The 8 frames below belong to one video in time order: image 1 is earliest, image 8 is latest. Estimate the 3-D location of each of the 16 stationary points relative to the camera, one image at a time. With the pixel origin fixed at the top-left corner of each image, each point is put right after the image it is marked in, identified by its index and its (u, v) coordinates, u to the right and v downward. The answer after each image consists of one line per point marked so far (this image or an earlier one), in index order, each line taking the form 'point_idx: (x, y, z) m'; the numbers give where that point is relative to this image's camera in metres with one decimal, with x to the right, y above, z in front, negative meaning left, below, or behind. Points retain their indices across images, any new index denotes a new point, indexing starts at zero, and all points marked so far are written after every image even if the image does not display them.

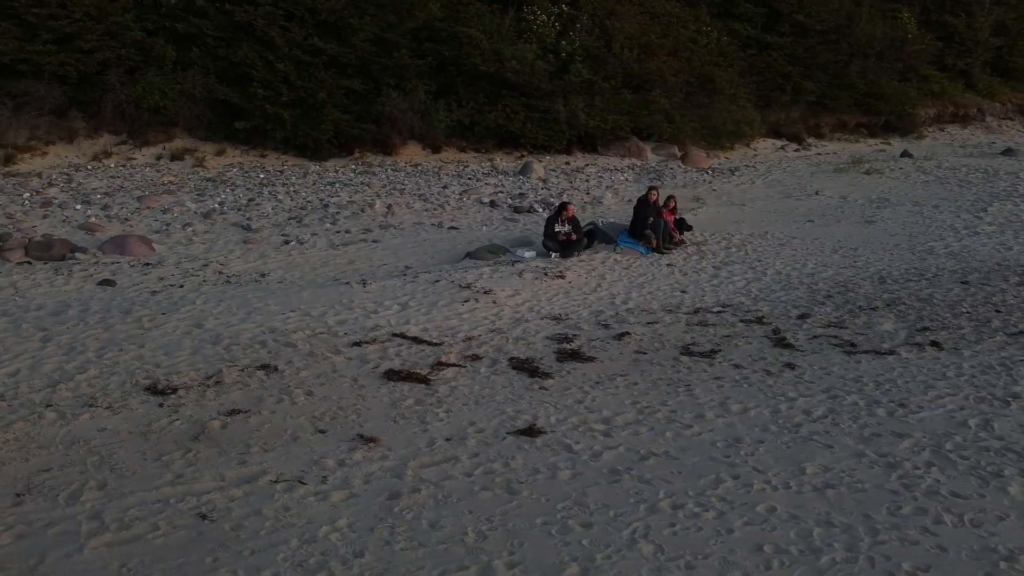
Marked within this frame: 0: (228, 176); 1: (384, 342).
0: (-5.4, +2.1, +15.2) m
1: (-1.1, -0.5, +7.1) m
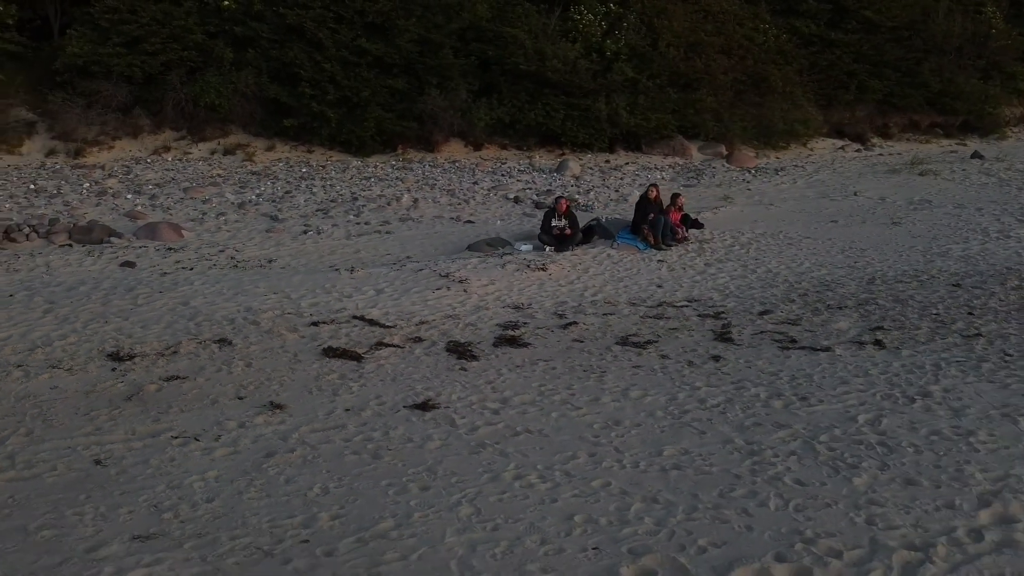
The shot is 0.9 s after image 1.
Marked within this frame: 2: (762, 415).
0: (-4.8, +2.4, +16.2) m
1: (-1.6, -0.3, +7.6) m
2: (+1.7, -0.9, +5.5) m
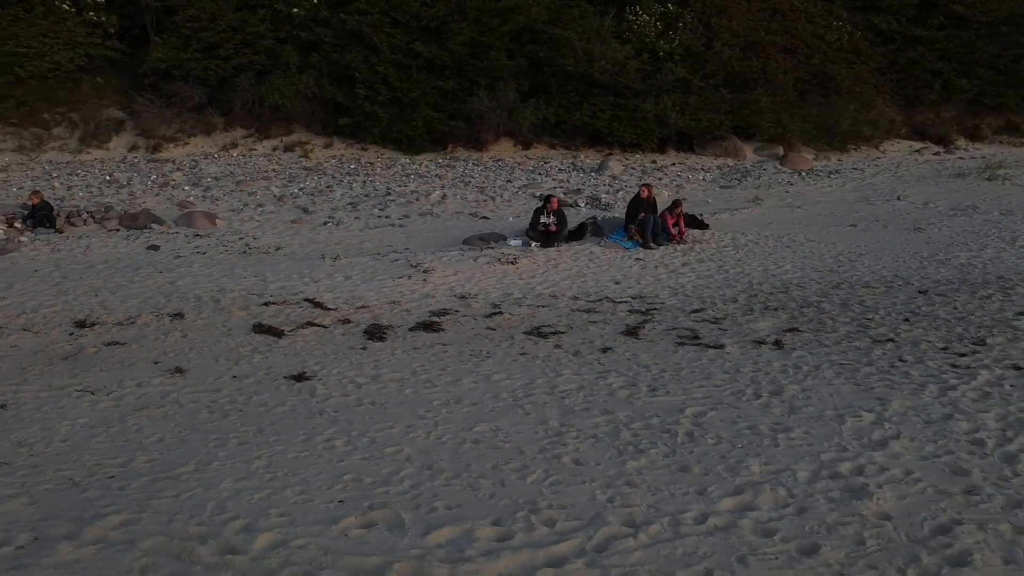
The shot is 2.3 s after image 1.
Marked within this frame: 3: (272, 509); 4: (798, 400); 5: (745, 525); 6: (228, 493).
0: (-4.0, +2.6, +17.3) m
1: (-2.3, -0.2, +8.4) m
2: (+0.6, -0.8, +5.7) m
3: (-1.3, -1.2, +4.3) m
4: (+2.0, -0.8, +5.7) m
5: (+1.2, -1.2, +4.1) m
6: (-1.6, -1.1, +4.4) m
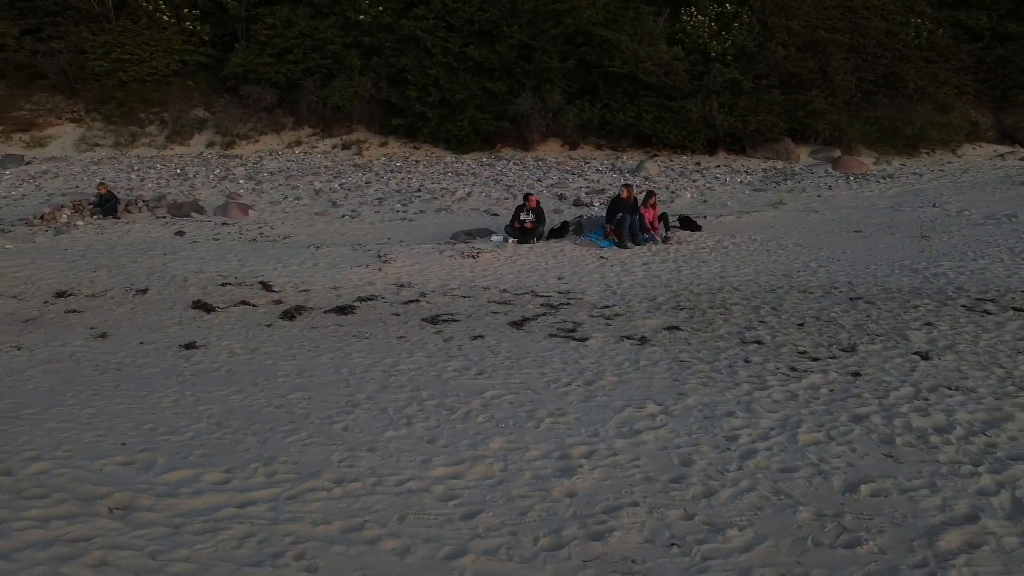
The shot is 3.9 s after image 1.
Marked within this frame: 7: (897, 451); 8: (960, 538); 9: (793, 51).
0: (-3.2, +2.8, +18.4) m
1: (-3.1, 0.0, +9.3) m
2: (-0.7, -0.7, +6.2) m
3: (-2.8, -1.0, +5.1) m
4: (+0.7, -0.8, +6.0) m
5: (-0.4, -1.1, +4.5) m
6: (-3.1, -1.0, +5.3) m
7: (+2.3, -1.0, +4.9) m
8: (+2.2, -1.3, +4.0) m
9: (+6.6, +5.6, +18.9) m
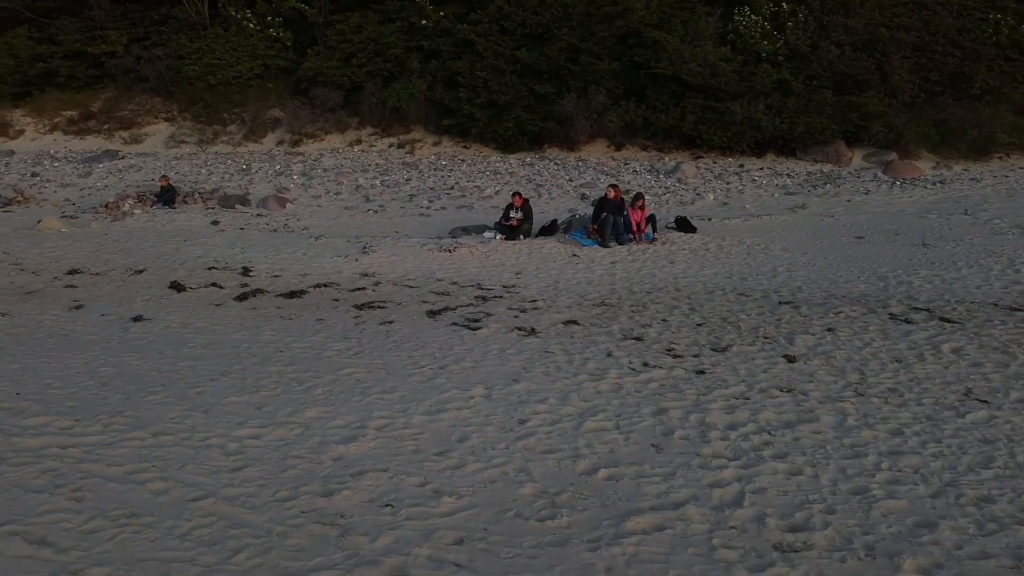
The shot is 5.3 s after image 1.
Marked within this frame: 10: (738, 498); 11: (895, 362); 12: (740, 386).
0: (-2.2, +3.0, +19.3) m
1: (-3.7, +0.2, +10.3) m
2: (-1.8, -0.6, +6.9) m
3: (-4.1, -0.8, +6.1) m
4: (-0.5, -0.7, +6.4) m
5: (-1.8, -1.0, +5.2) m
6: (-4.3, -0.7, +6.4) m
7: (+1.0, -1.0, +5.1) m
8: (+0.7, -1.2, +4.2) m
9: (+7.6, +5.4, +18.2) m
10: (+1.2, -1.2, +4.4) m
11: (+3.1, -0.6, +6.6) m
12: (+1.7, -0.7, +6.0) m
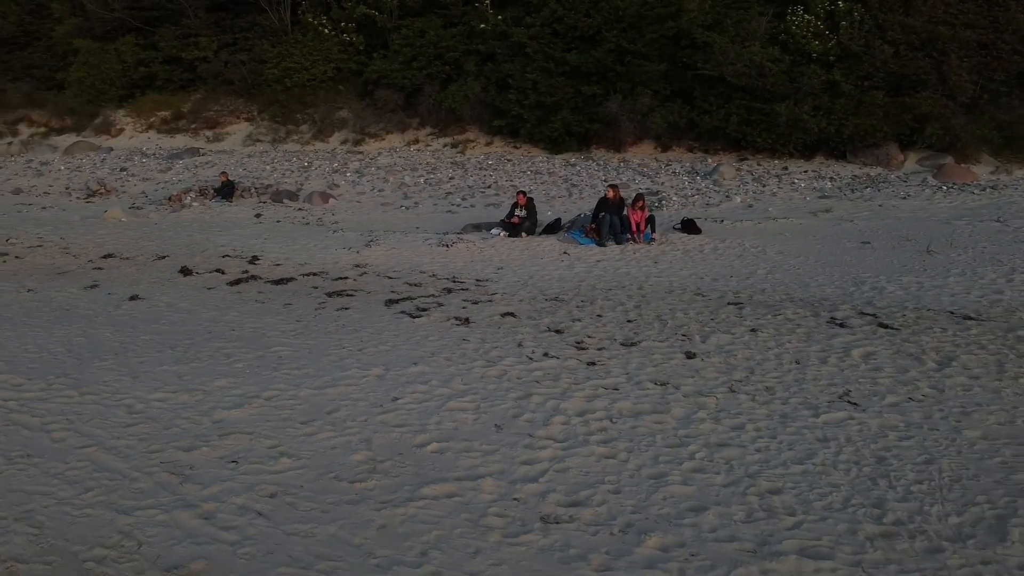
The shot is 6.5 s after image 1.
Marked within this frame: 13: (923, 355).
0: (-1.1, +3.1, +19.9) m
1: (-3.9, +0.4, +11.3) m
2: (-2.5, -0.4, +7.6) m
3: (-4.9, -0.6, +7.2) m
4: (-1.3, -0.6, +7.0) m
5: (-2.8, -0.9, +5.9) m
6: (-5.1, -0.5, +7.5) m
7: (0.0, -0.9, +5.5) m
8: (-0.4, -1.2, +4.7) m
9: (+8.6, +5.2, +17.5) m
10: (+0.1, -1.1, +4.8) m
11: (+2.3, -0.6, +6.6) m
12: (+0.8, -0.7, +6.3) m
13: (+3.5, -0.6, +6.8) m
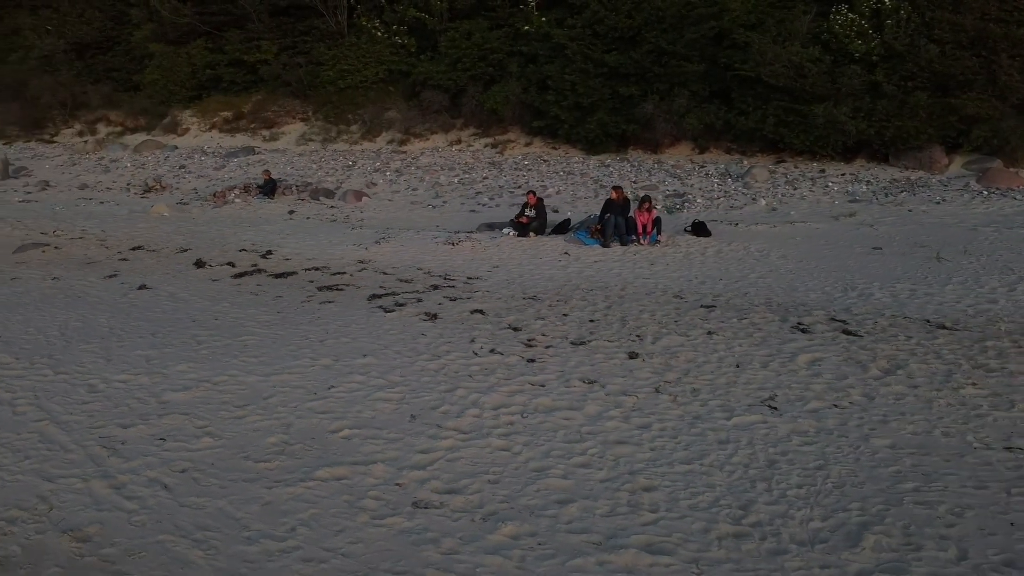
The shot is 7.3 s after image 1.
0: (-0.2, +3.2, +20.2) m
1: (-3.9, +0.5, +11.9) m
2: (-2.9, -0.4, +8.1) m
3: (-5.3, -0.4, +7.9) m
4: (-1.7, -0.5, +7.3) m
5: (-3.3, -0.8, +6.4) m
6: (-5.4, -0.4, +8.2) m
7: (-0.6, -0.9, +5.7) m
8: (-1.1, -1.1, +4.9) m
9: (+9.3, +5.0, +16.8) m
10: (-0.5, -1.1, +5.0) m
11: (+1.8, -0.6, +6.6) m
12: (+0.3, -0.7, +6.4) m
13: (+3.0, -0.6, +6.7) m
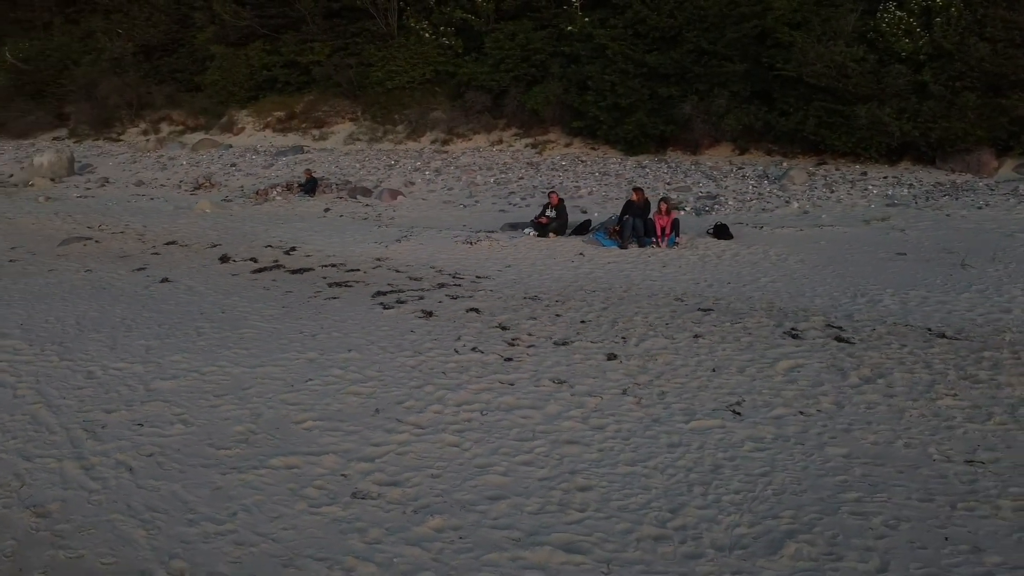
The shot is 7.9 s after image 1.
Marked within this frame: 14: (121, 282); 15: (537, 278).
0: (+0.8, +3.2, +20.2) m
1: (-3.6, +0.6, +12.2) m
2: (-3.0, -0.3, +8.4) m
3: (-5.4, -0.3, +8.4) m
4: (-1.9, -0.5, +7.5) m
5: (-3.5, -0.7, +6.8) m
6: (-5.5, -0.3, +8.7) m
7: (-0.9, -0.9, +5.9) m
8: (-1.4, -1.1, +5.1) m
9: (+10.0, +4.8, +16.2) m
10: (-0.9, -1.1, +5.1) m
11: (+1.6, -0.7, +6.6) m
12: (+0.1, -0.7, +6.5) m
13: (+2.8, -0.7, +6.5) m
14: (-5.0, +0.1, +10.3) m
15: (+0.3, +0.1, +10.2) m
